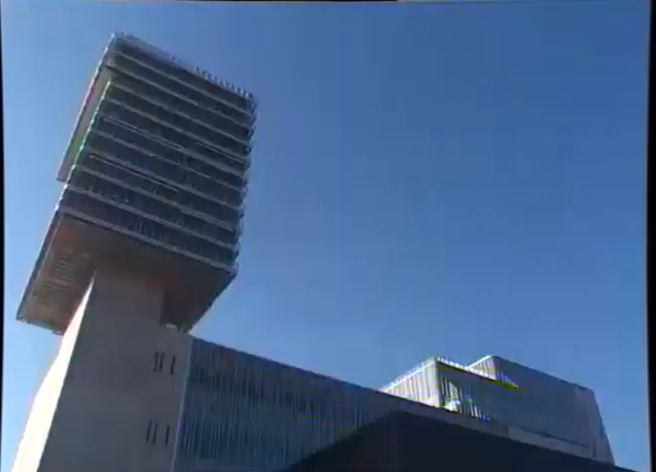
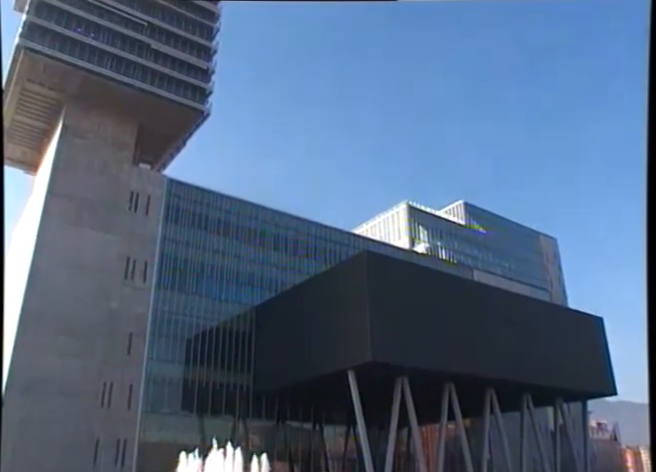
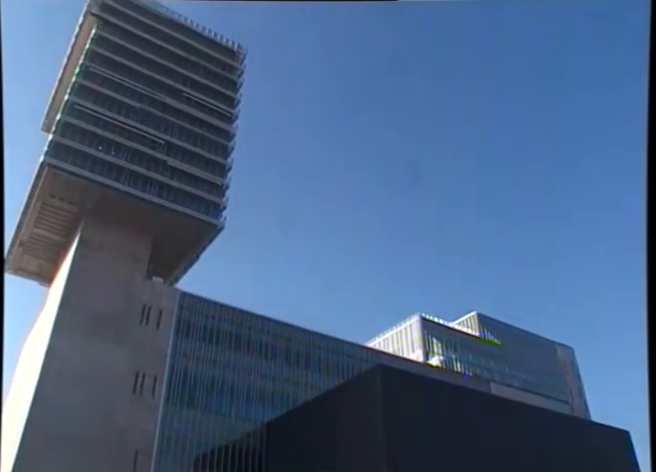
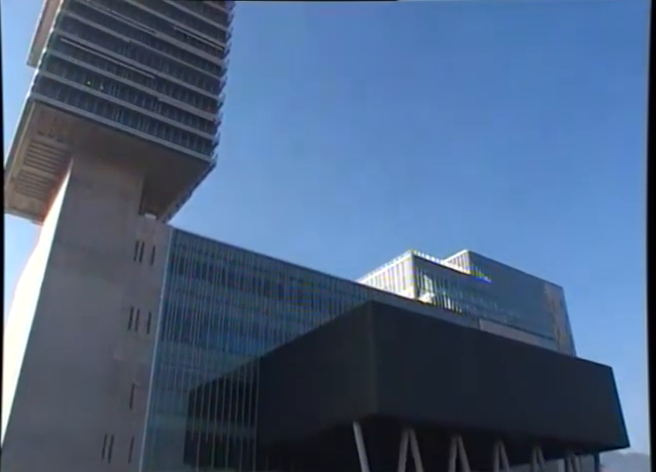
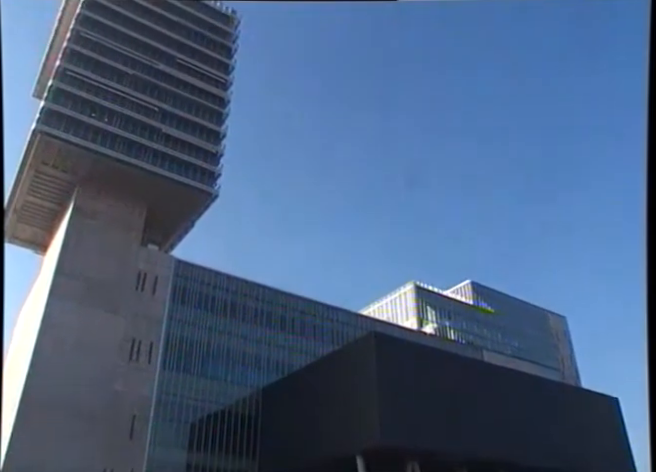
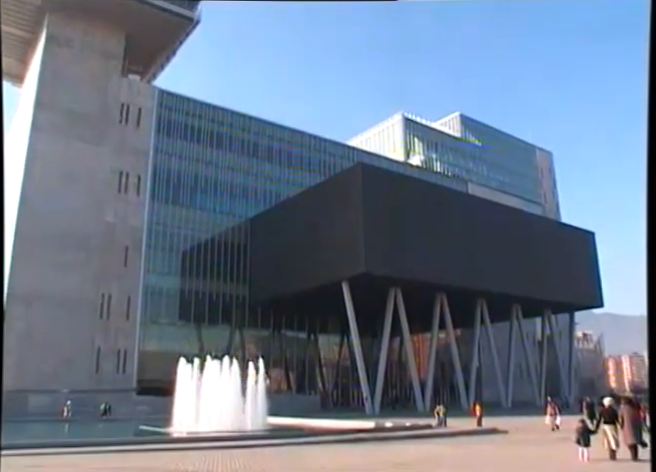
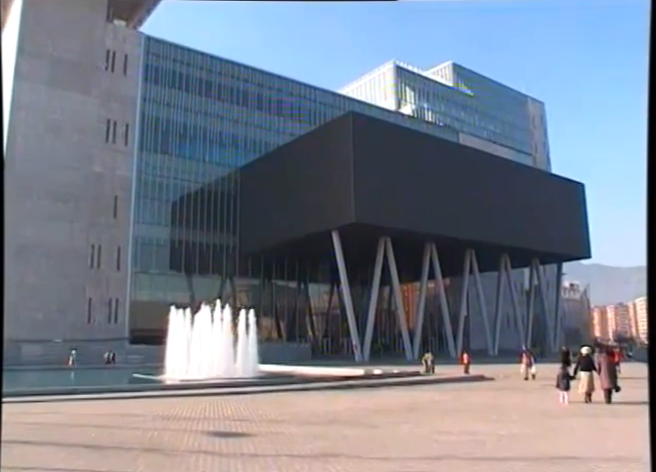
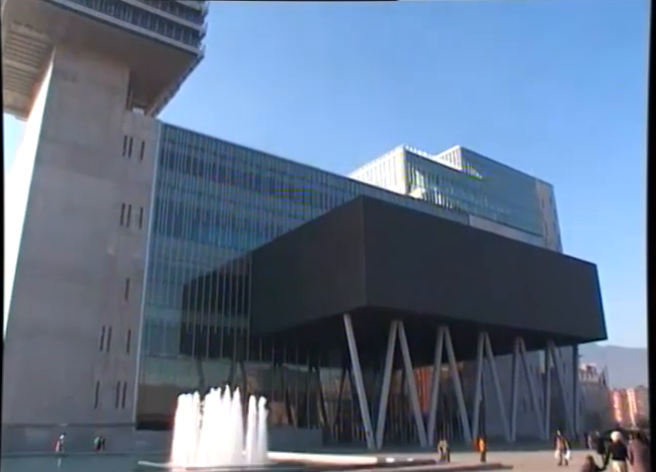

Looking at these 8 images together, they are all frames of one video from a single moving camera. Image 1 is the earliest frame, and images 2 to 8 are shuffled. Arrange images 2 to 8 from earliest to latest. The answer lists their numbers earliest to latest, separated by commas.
3, 5, 4, 2, 8, 6, 7
